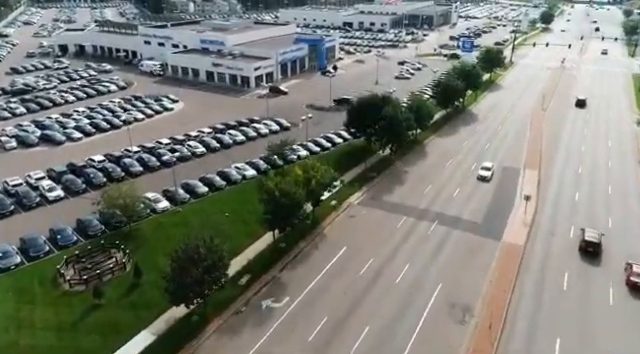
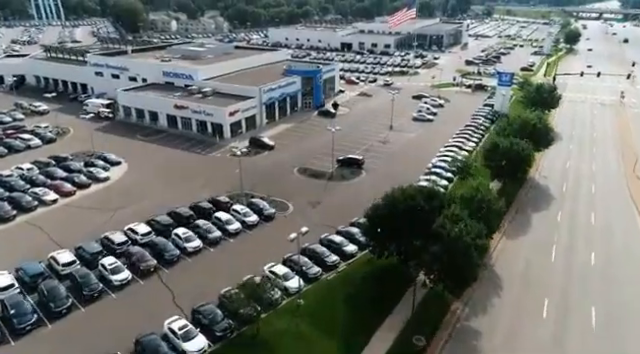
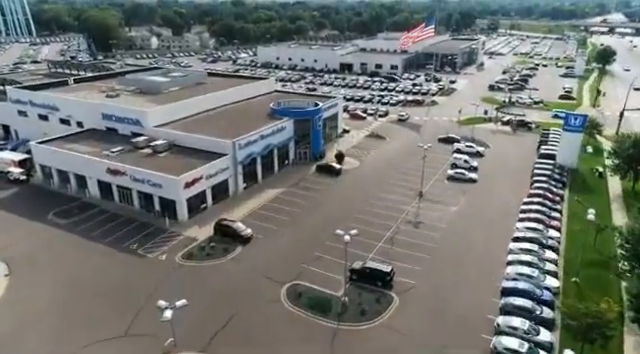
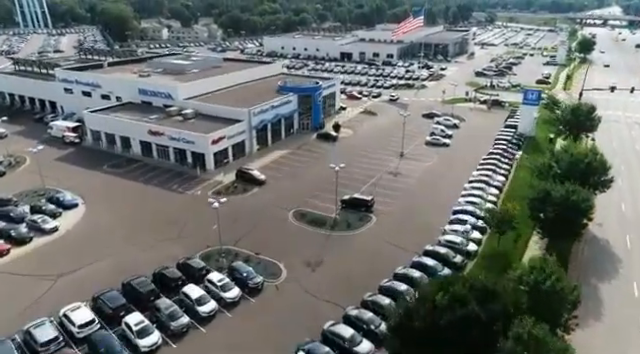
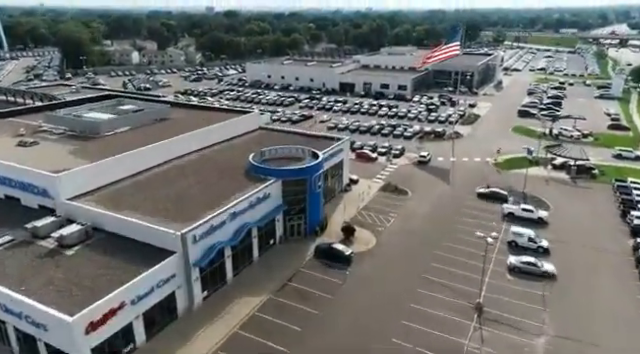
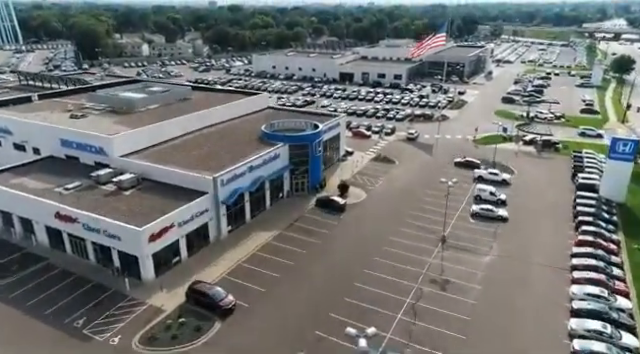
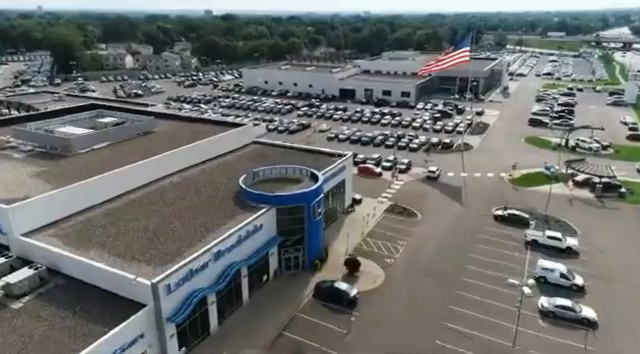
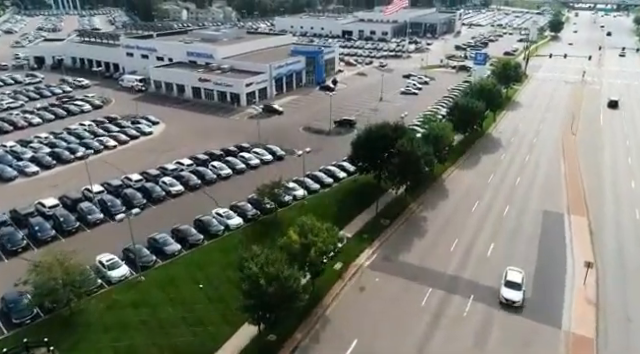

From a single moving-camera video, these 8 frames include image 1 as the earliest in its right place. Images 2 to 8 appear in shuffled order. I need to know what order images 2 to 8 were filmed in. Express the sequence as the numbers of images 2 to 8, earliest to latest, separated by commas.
8, 2, 4, 3, 6, 5, 7
